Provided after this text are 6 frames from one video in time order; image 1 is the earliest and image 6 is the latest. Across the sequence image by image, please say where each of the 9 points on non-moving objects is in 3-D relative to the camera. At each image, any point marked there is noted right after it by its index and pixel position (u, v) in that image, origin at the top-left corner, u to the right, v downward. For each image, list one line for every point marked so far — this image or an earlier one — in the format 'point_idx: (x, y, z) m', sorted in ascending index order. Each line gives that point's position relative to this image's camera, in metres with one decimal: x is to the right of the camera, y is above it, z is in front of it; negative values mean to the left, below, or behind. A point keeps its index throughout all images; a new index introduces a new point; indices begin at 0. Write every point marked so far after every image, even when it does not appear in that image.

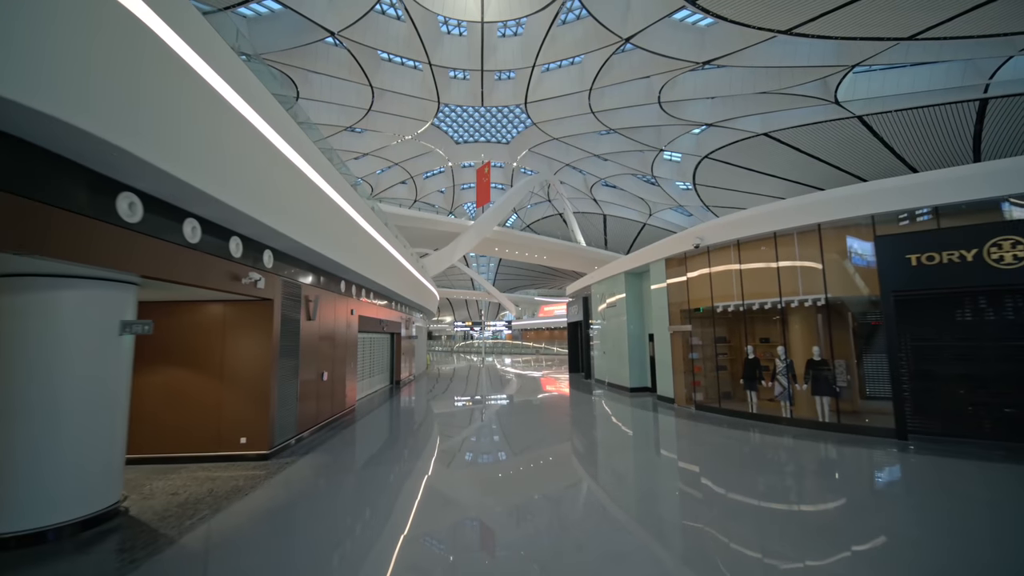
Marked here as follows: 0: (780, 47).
0: (+8.2, +7.4, +14.6) m
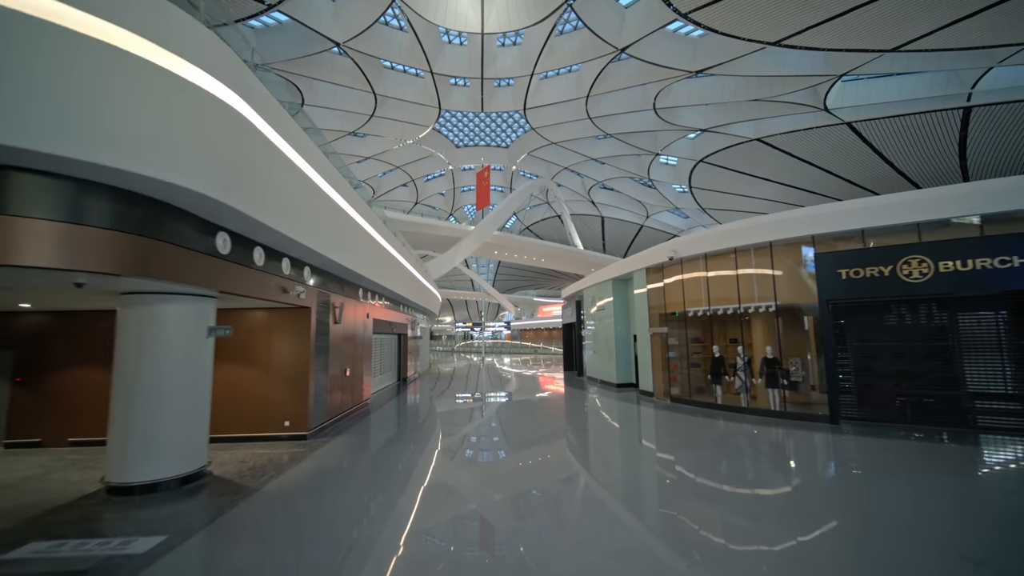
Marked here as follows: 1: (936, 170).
0: (+8.2, +7.3, +15.1) m
1: (+17.5, +4.9, +19.6) m
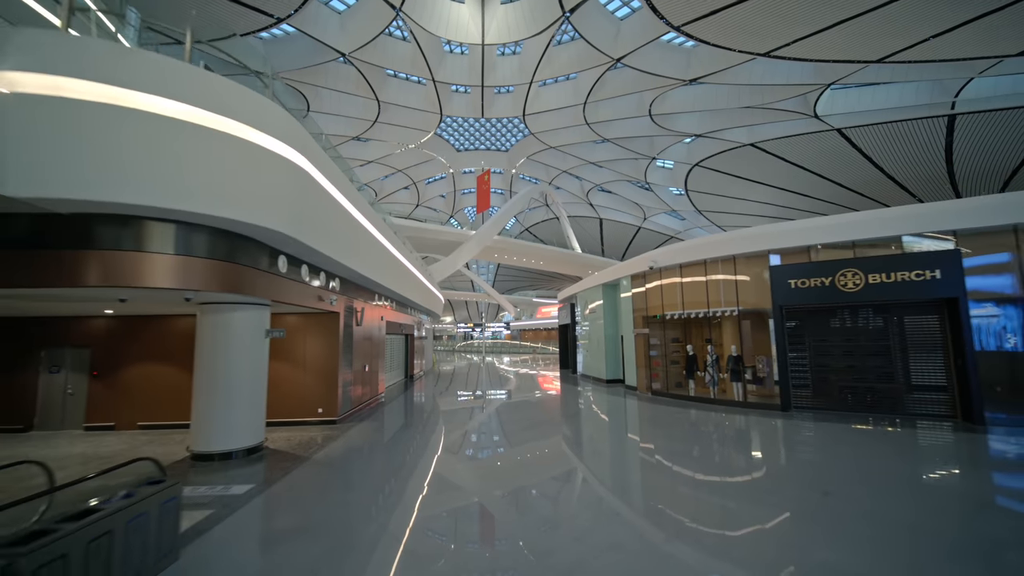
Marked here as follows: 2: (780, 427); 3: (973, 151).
0: (+8.2, +7.2, +15.6) m
1: (+17.5, +4.8, +20.2) m
2: (+5.0, -2.6, +8.9) m
3: (+17.3, +5.1, +17.8) m
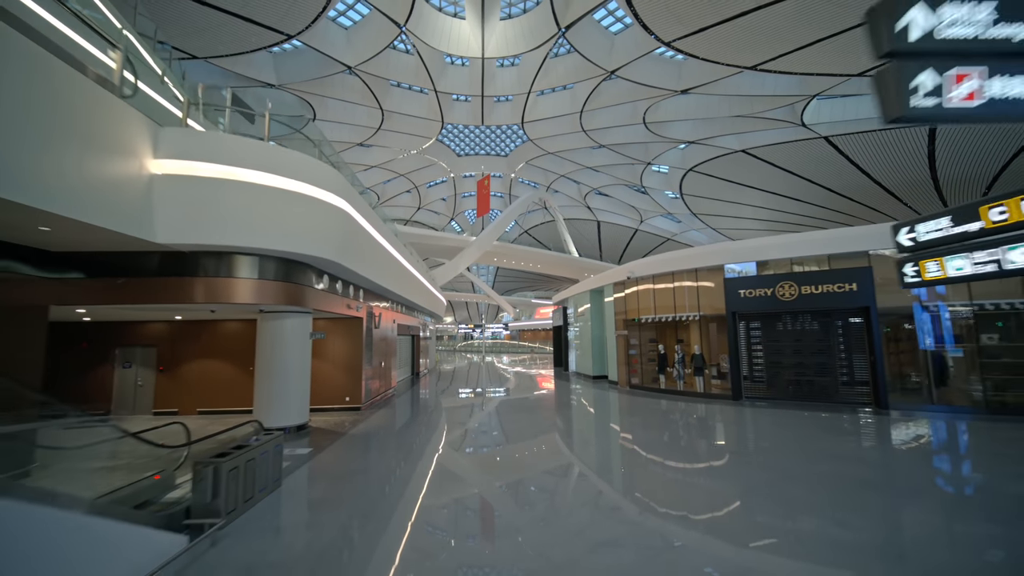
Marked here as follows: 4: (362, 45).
0: (+8.1, +7.2, +16.3) m
1: (+17.5, +4.7, +20.8) m
2: (+5.0, -2.7, +9.6) m
3: (+17.2, +5.1, +18.5) m
4: (-4.7, +7.7, +15.0) m
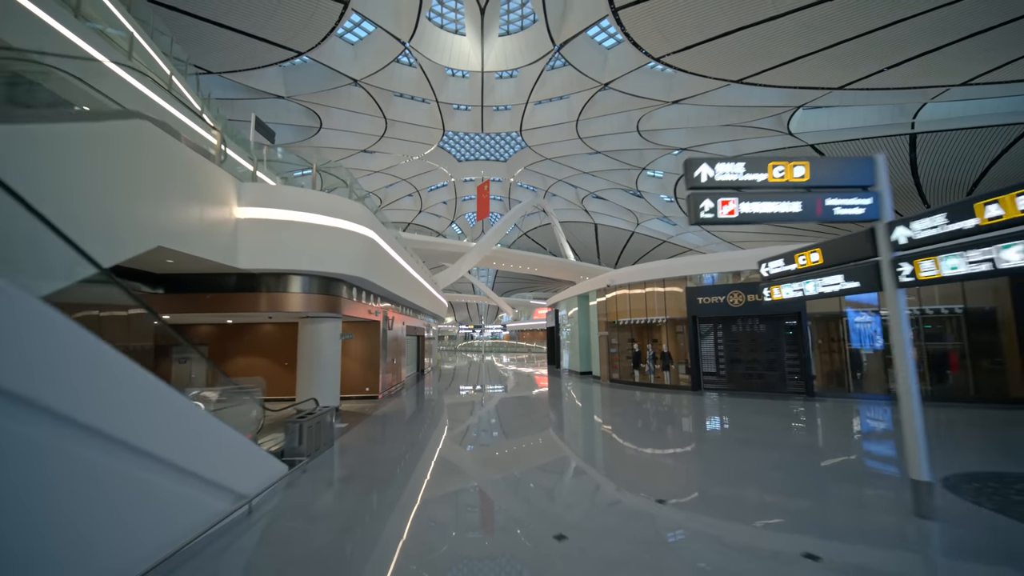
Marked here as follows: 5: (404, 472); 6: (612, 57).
0: (+8.1, +7.1, +17.1) m
1: (+17.4, +4.6, +21.6) m
2: (+4.9, -2.7, +10.4) m
3: (+17.2, +5.0, +19.3) m
4: (-4.8, +7.6, +15.8) m
5: (-1.6, -2.7, +7.2) m
6: (+3.4, +7.8, +16.2) m
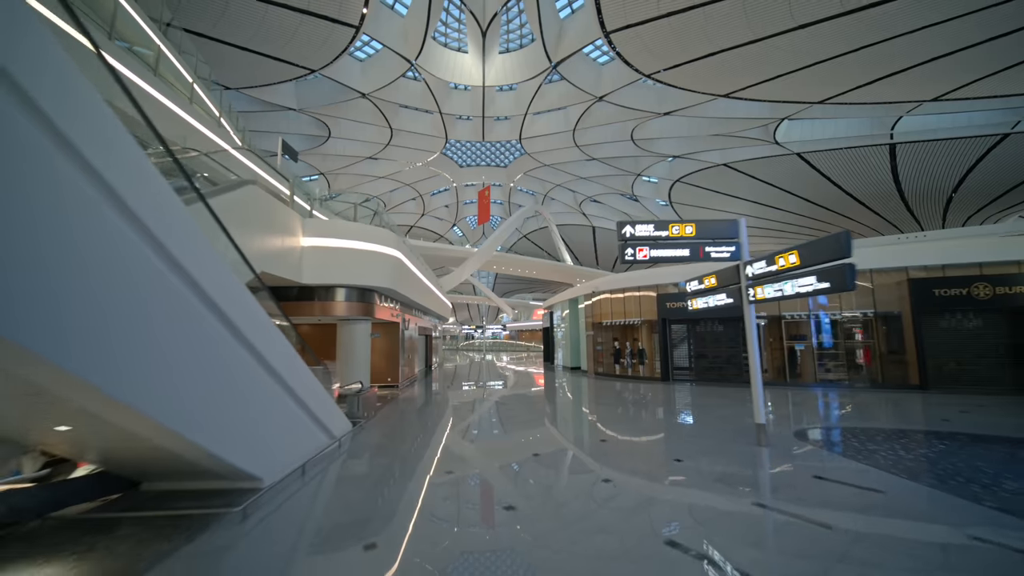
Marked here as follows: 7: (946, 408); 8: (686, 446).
0: (+8.1, +7.0, +18.0) m
1: (+17.4, +4.5, +22.6) m
2: (+4.9, -2.8, +11.3) m
3: (+17.2, +4.9, +20.2) m
4: (-4.8, +7.5, +16.7) m
5: (-1.6, -2.8, +8.2) m
6: (+3.4, +7.7, +17.1) m
7: (+8.7, -2.5, +9.6) m
8: (+2.7, -2.5, +7.8) m
